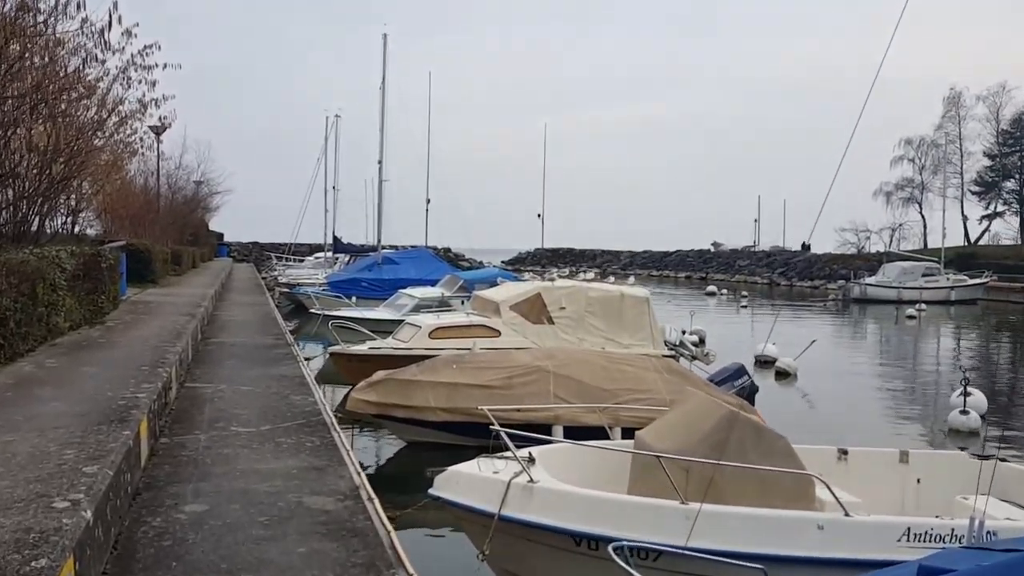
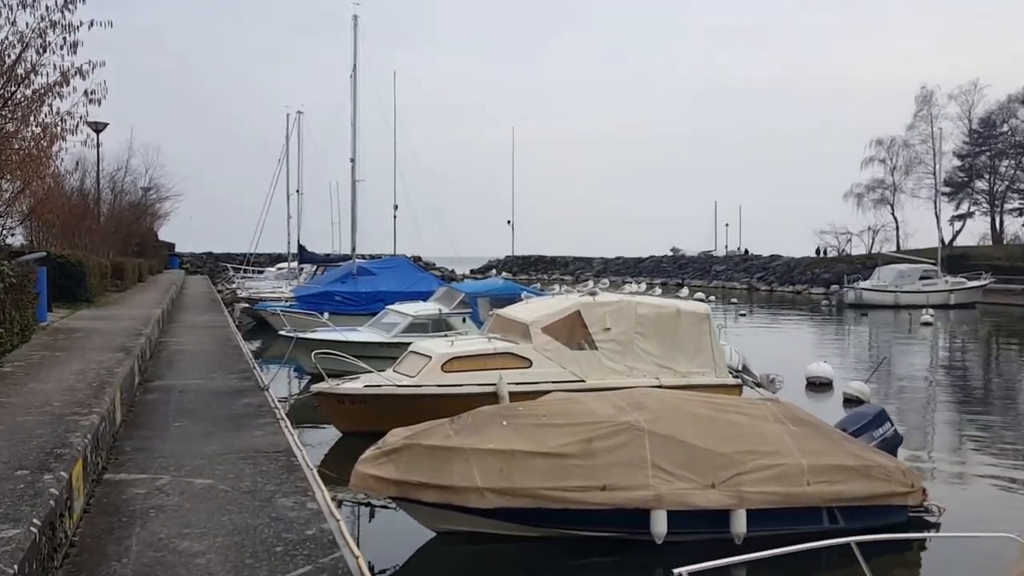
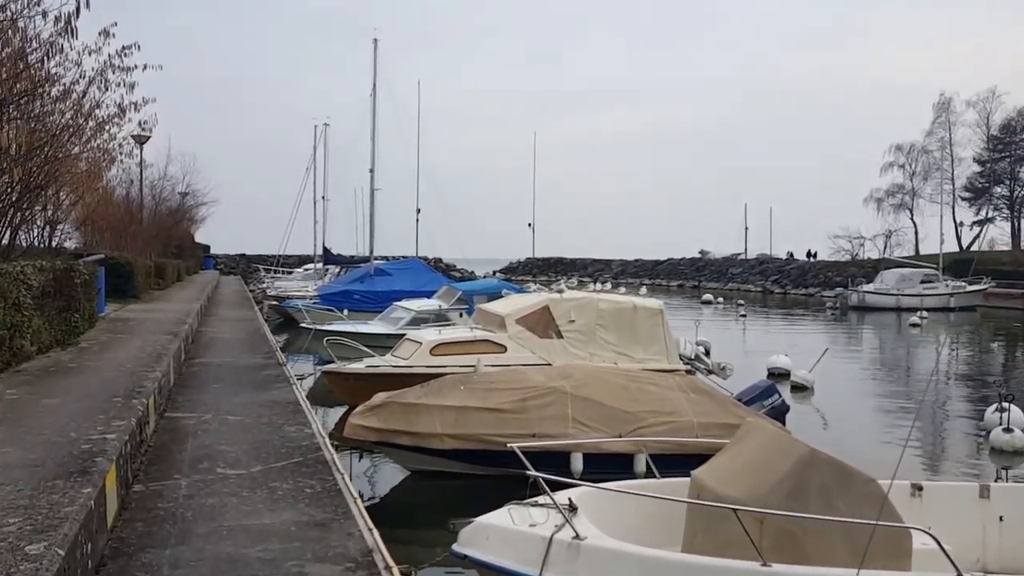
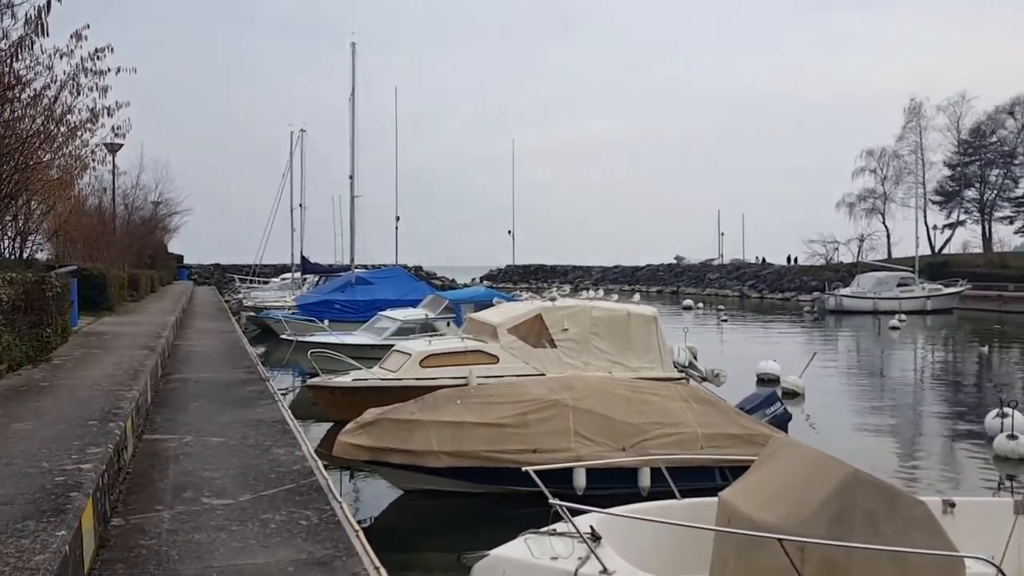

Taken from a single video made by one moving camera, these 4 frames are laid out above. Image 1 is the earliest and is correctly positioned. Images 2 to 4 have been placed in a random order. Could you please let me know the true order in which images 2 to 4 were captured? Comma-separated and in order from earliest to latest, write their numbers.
3, 4, 2
